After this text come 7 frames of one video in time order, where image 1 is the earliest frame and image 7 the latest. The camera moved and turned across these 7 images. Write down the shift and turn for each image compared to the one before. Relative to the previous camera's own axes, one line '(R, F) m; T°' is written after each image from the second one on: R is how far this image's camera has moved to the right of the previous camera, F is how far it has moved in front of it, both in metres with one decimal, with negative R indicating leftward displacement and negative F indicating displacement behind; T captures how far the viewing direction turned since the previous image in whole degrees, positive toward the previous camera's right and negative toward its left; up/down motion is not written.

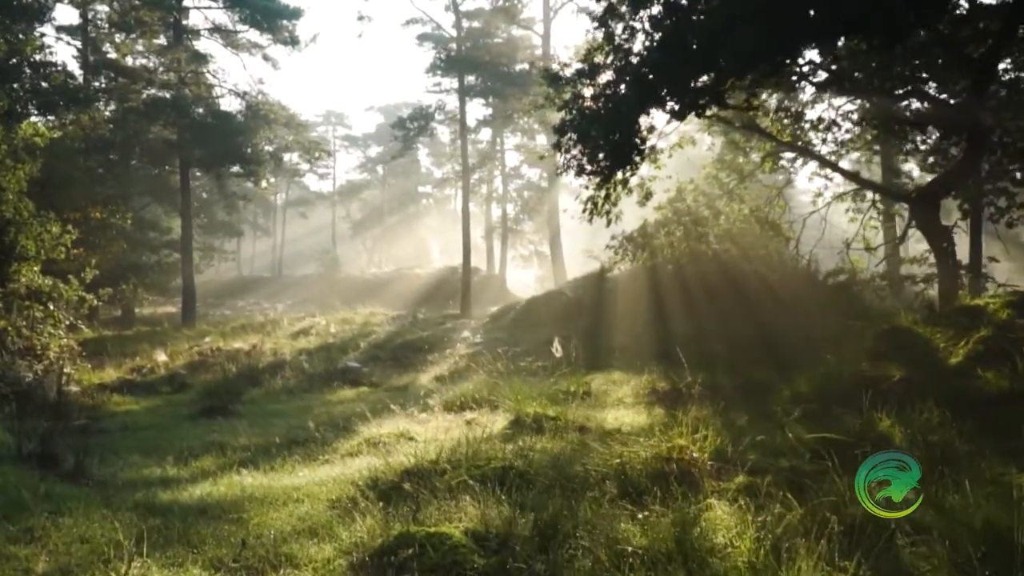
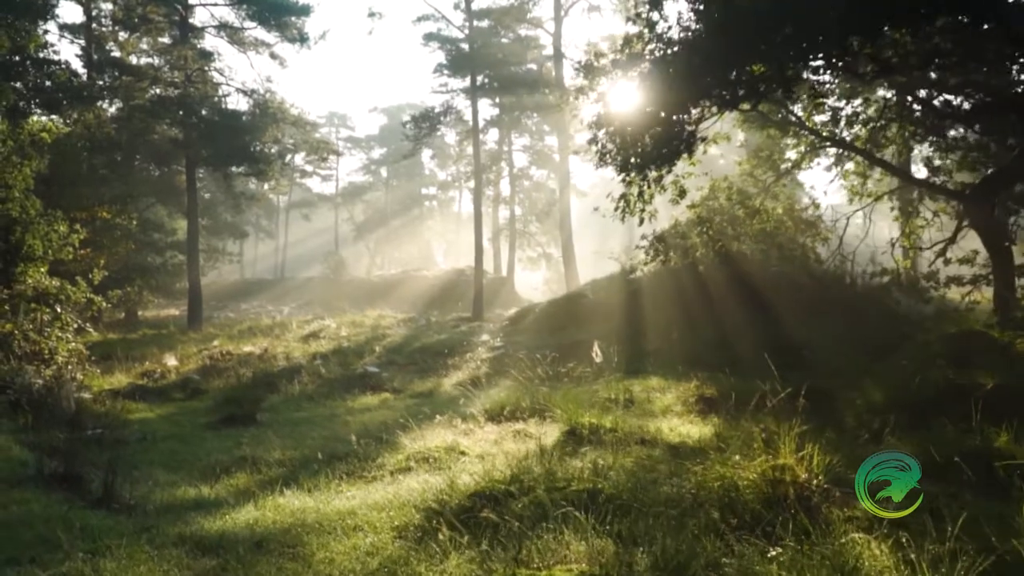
(-0.4, +0.6) m; 0°
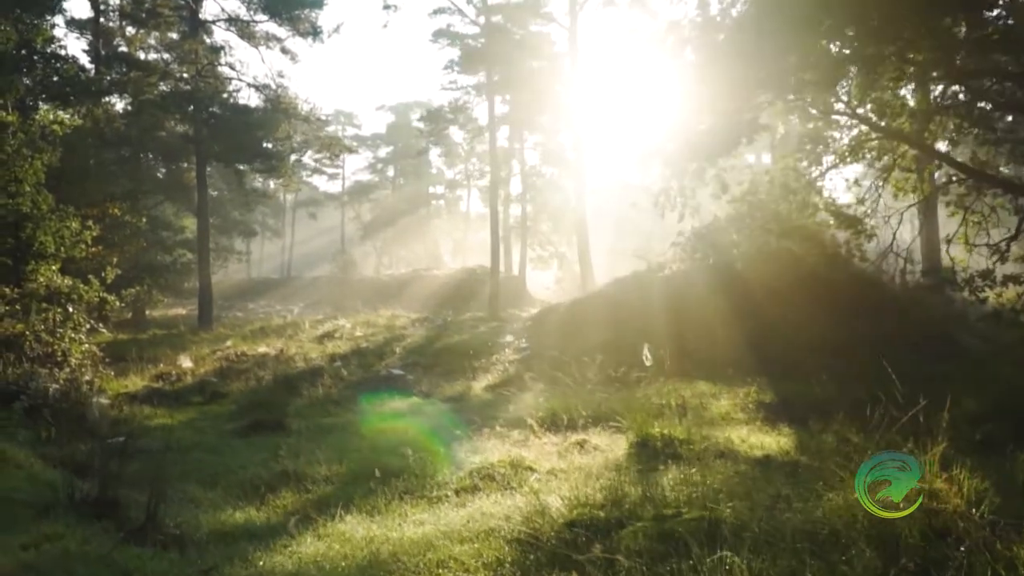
(-0.4, +0.6) m; 0°
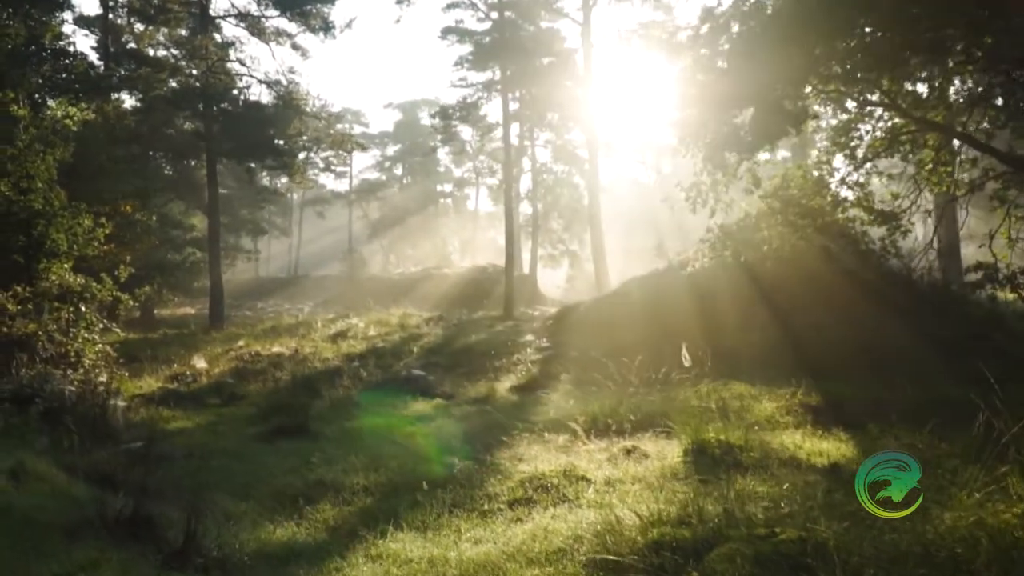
(-0.3, +0.4) m; 0°
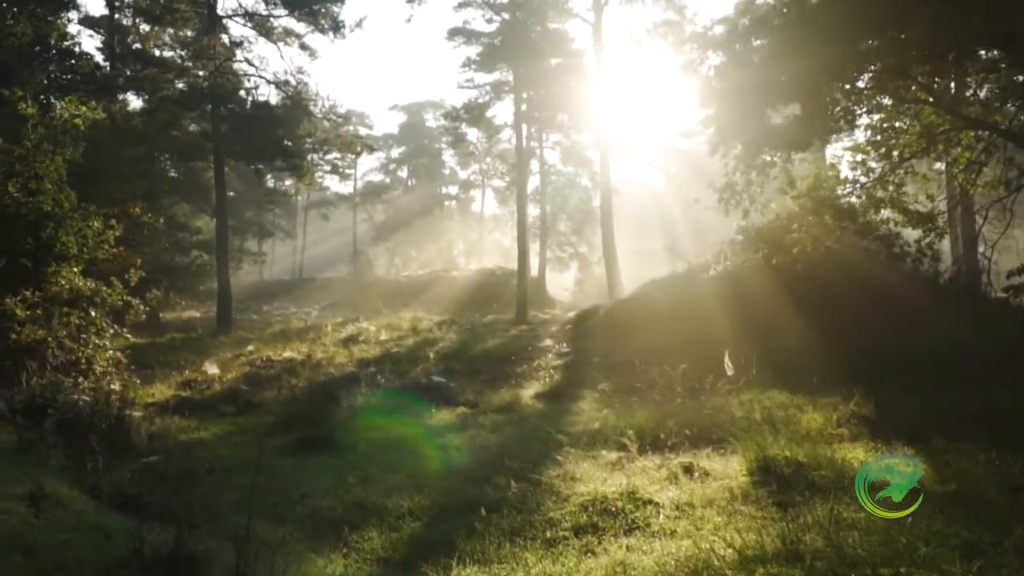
(-0.3, +0.4) m; 0°
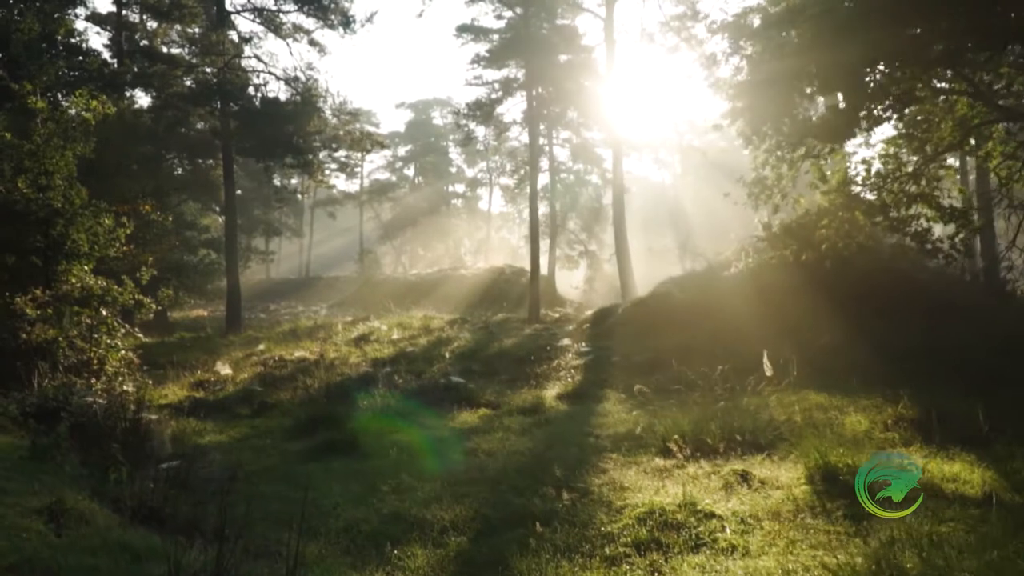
(-0.2, +0.3) m; 0°
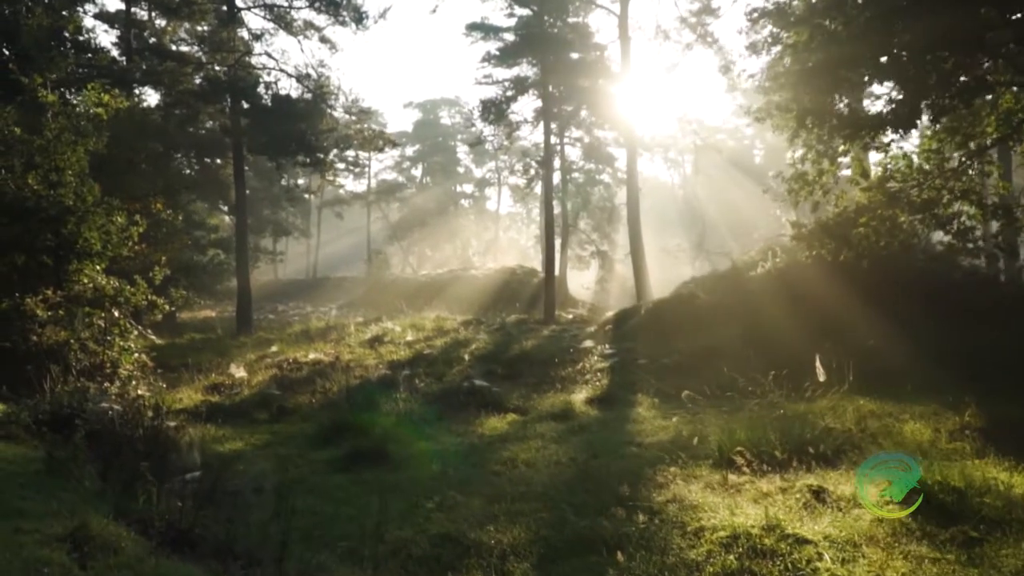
(-0.3, +0.5) m; 0°
